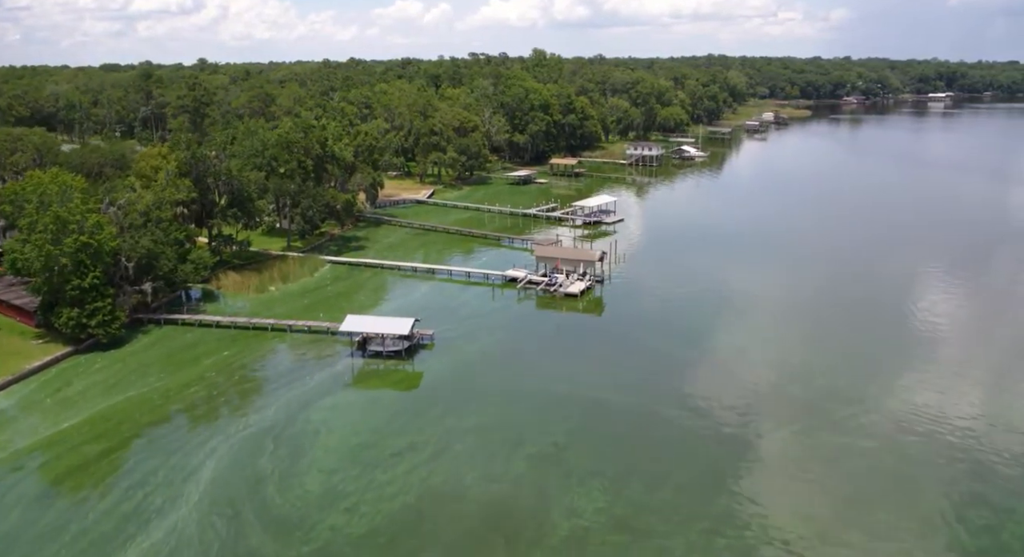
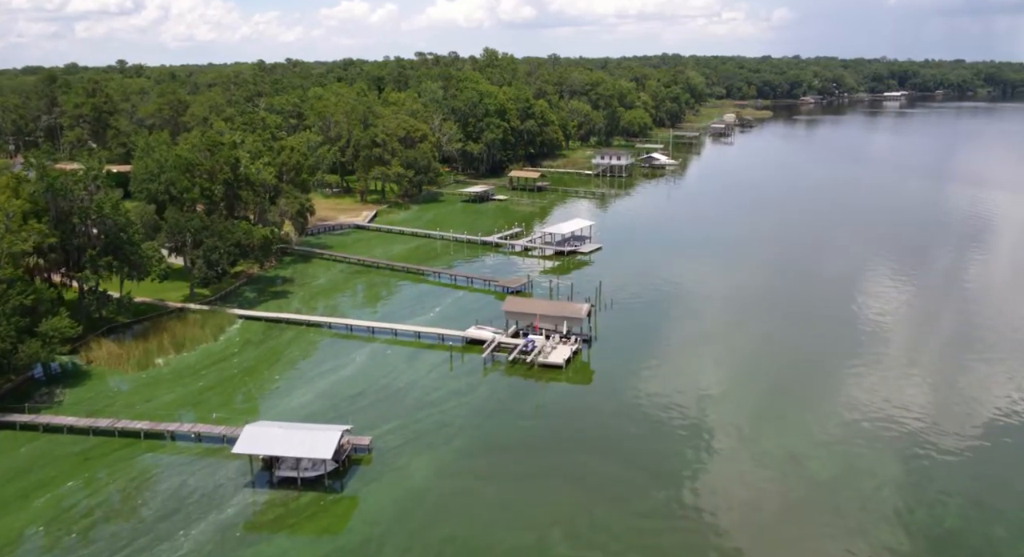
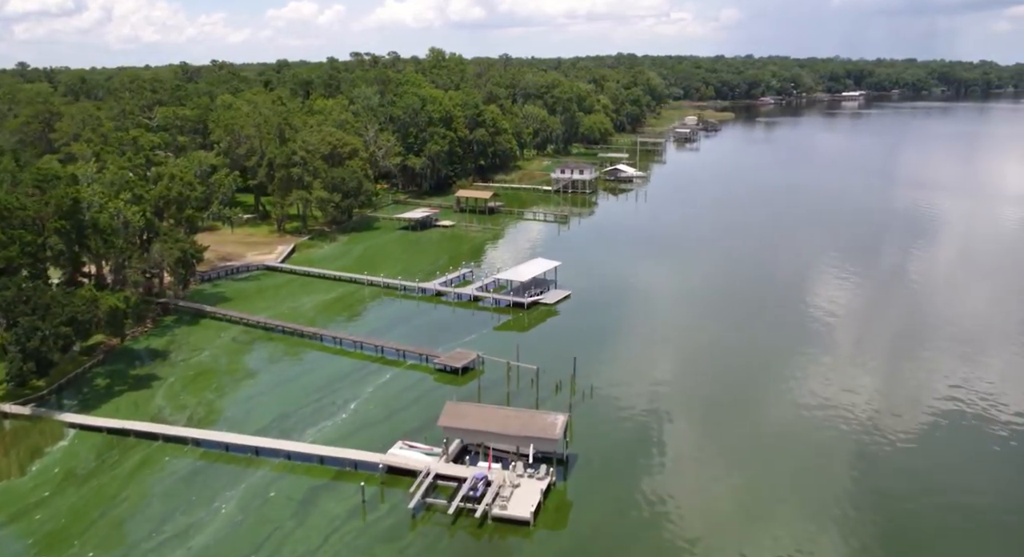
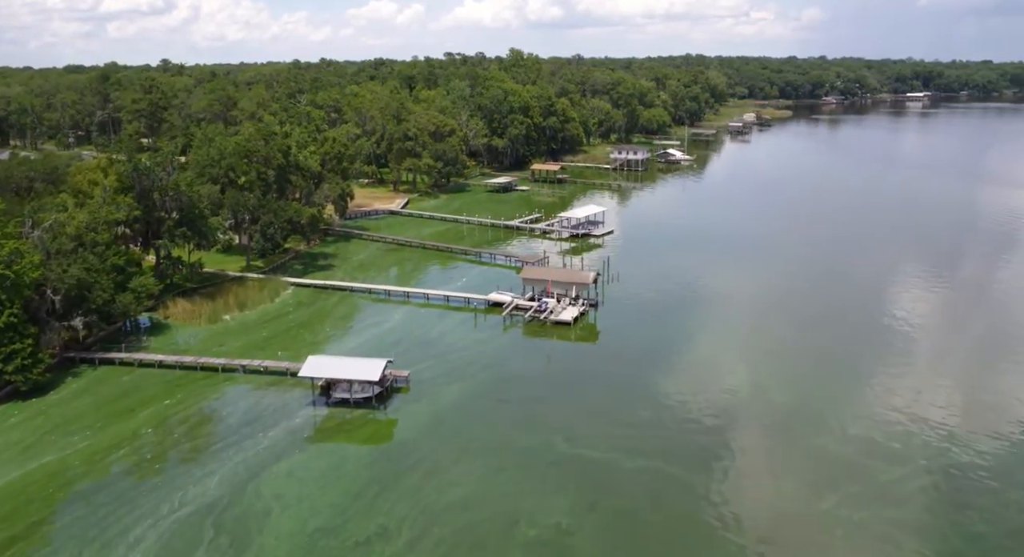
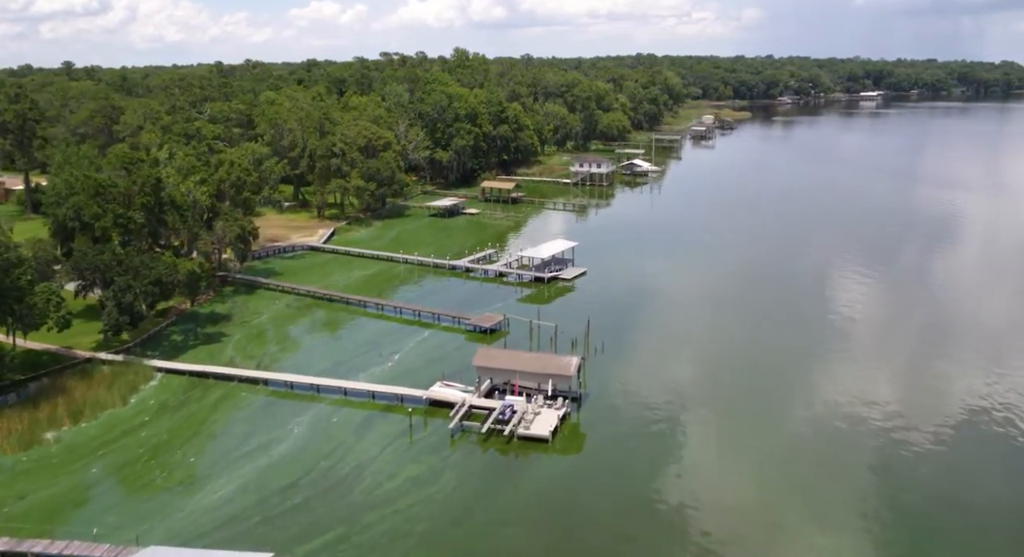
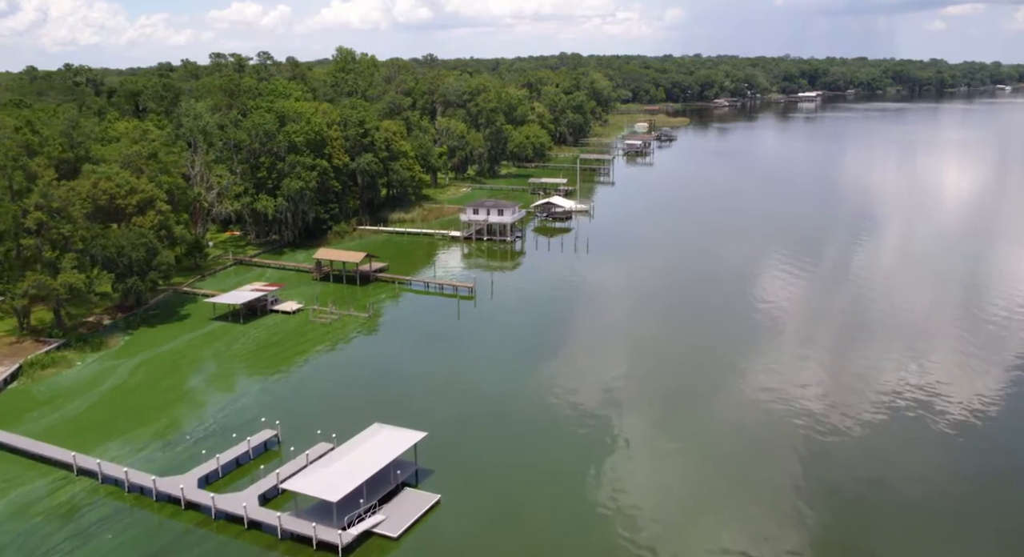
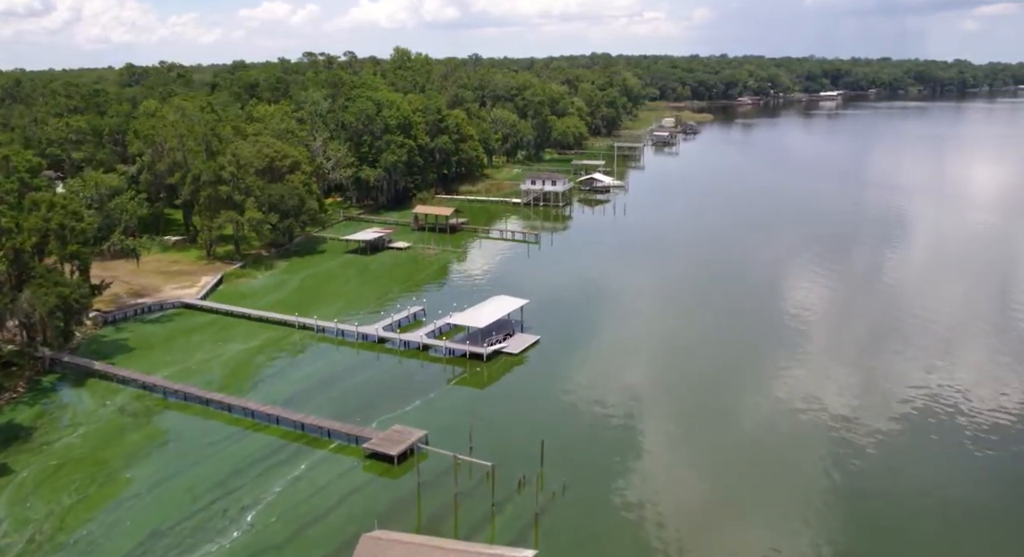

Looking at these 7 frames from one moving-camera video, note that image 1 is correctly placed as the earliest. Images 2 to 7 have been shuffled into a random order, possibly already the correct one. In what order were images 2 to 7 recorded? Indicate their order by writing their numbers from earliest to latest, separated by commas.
4, 2, 5, 3, 7, 6
